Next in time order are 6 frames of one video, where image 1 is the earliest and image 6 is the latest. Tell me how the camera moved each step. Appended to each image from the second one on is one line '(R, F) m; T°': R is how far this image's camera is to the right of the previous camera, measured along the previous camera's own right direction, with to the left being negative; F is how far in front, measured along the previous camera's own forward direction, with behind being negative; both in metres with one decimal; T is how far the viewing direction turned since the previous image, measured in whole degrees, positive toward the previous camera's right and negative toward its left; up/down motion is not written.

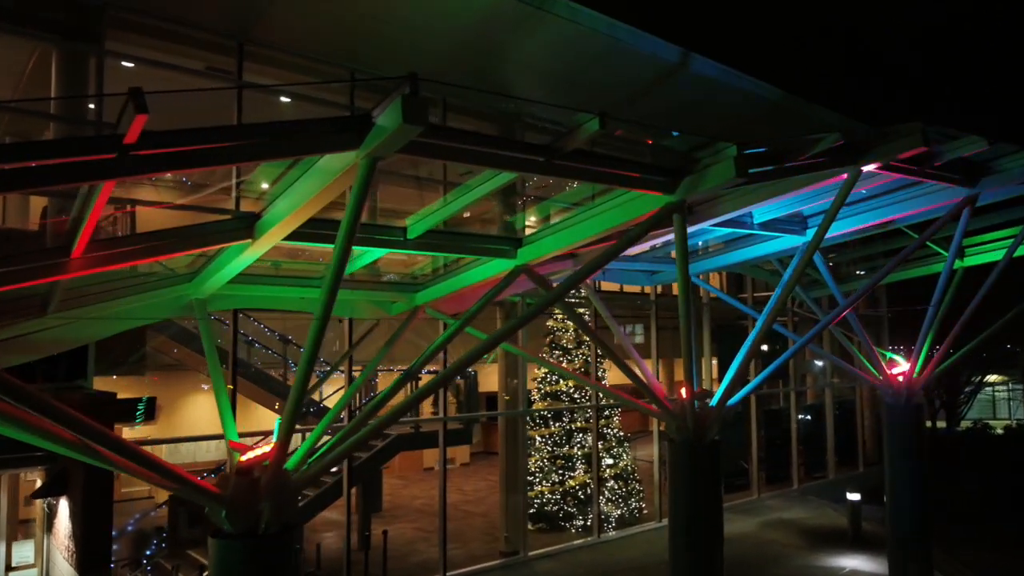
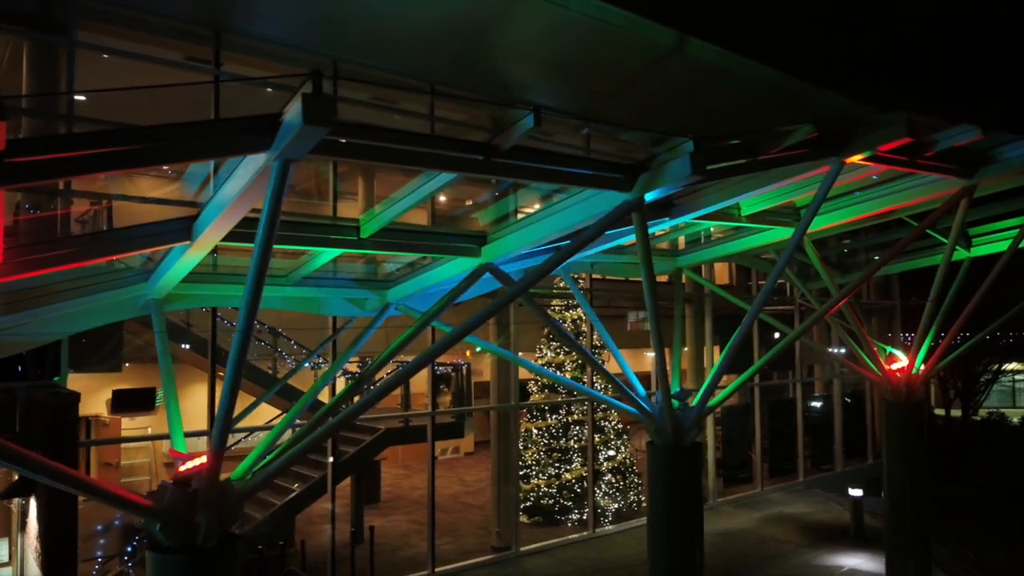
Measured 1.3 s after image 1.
(+0.5, +0.3) m; -2°
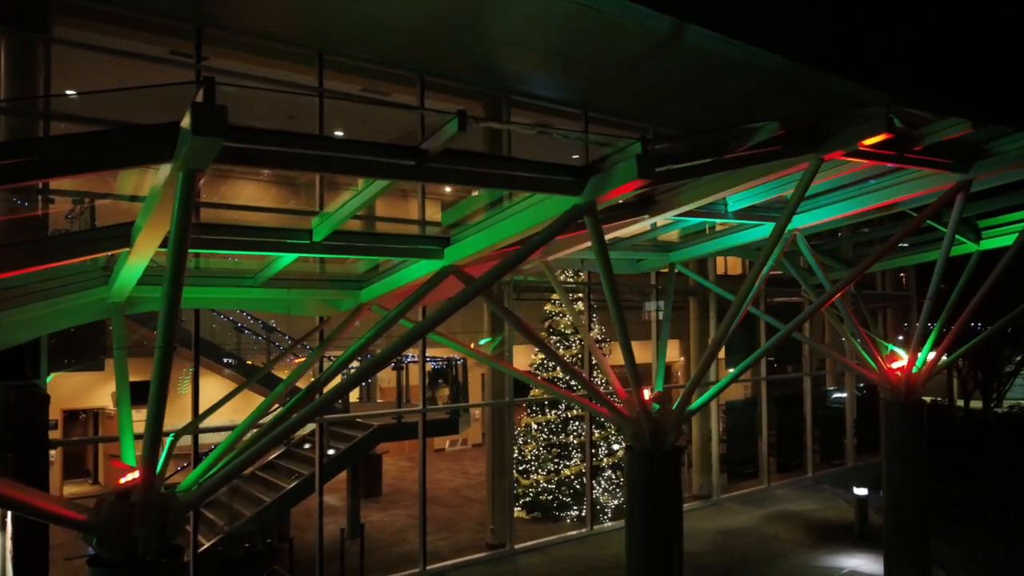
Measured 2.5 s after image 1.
(+0.6, +0.2) m; -2°
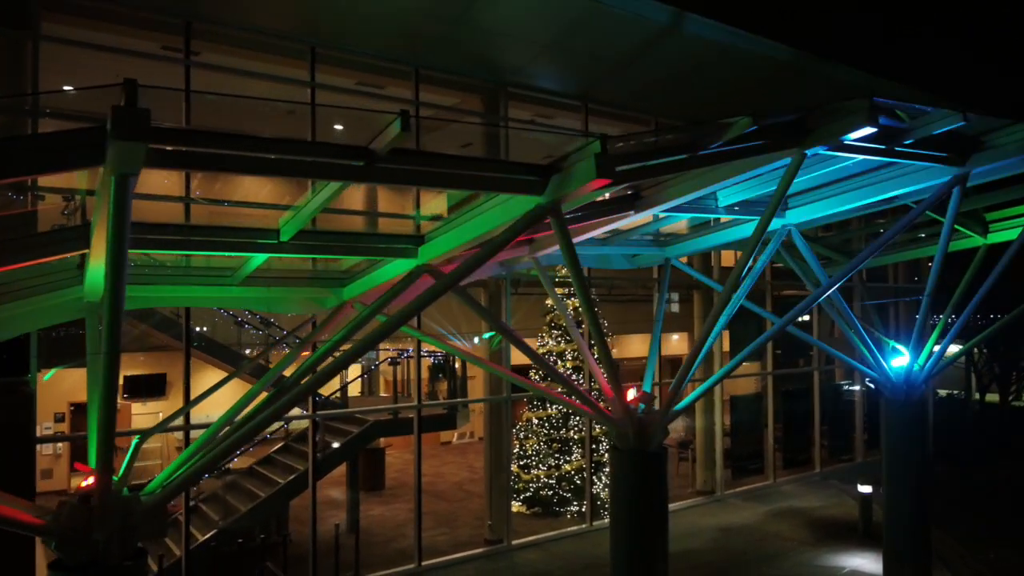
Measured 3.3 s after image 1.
(+0.4, +0.1) m; -1°
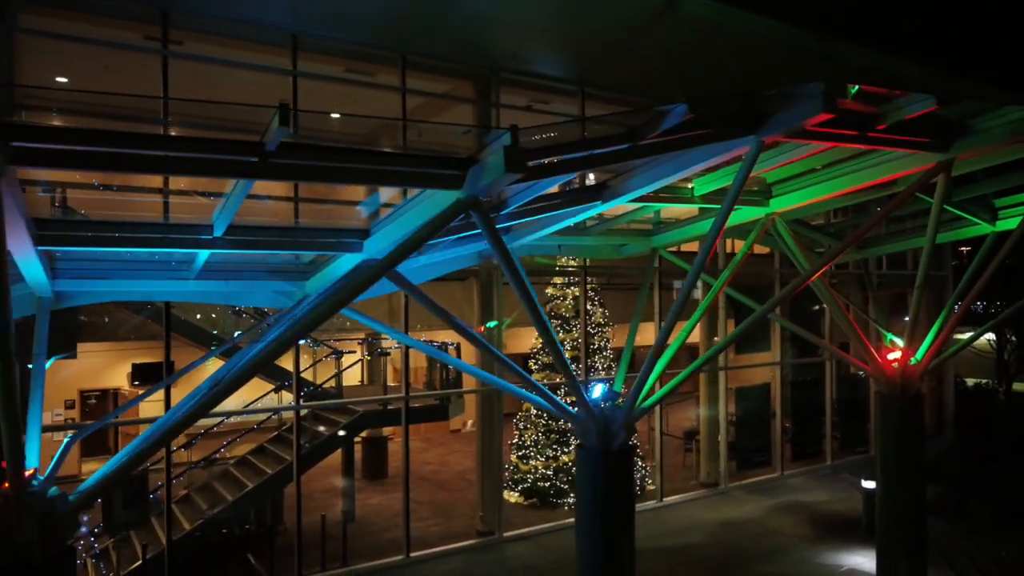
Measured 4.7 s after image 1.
(+0.8, +0.2) m; -3°
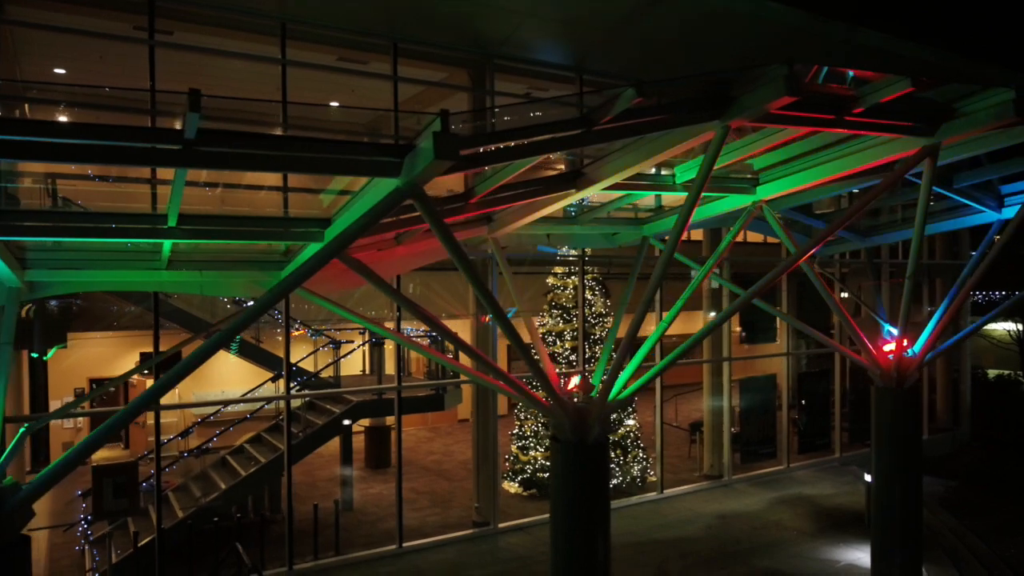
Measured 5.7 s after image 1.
(+0.5, +0.1) m; -2°
